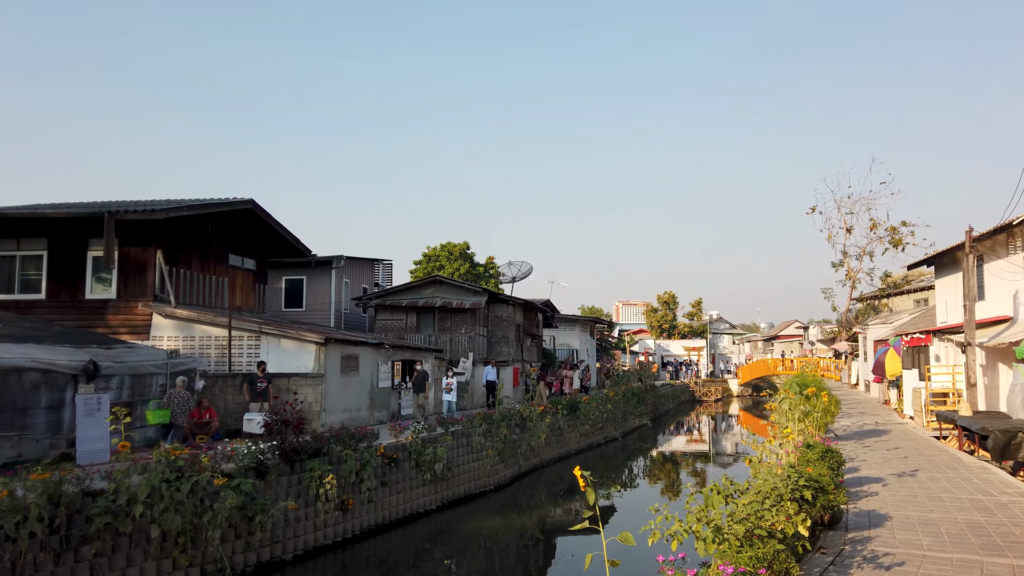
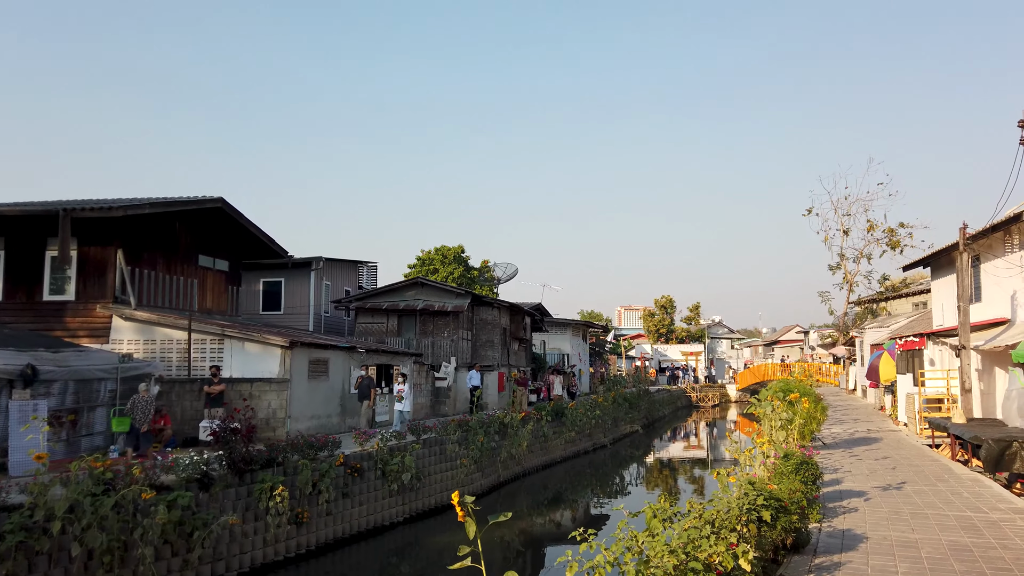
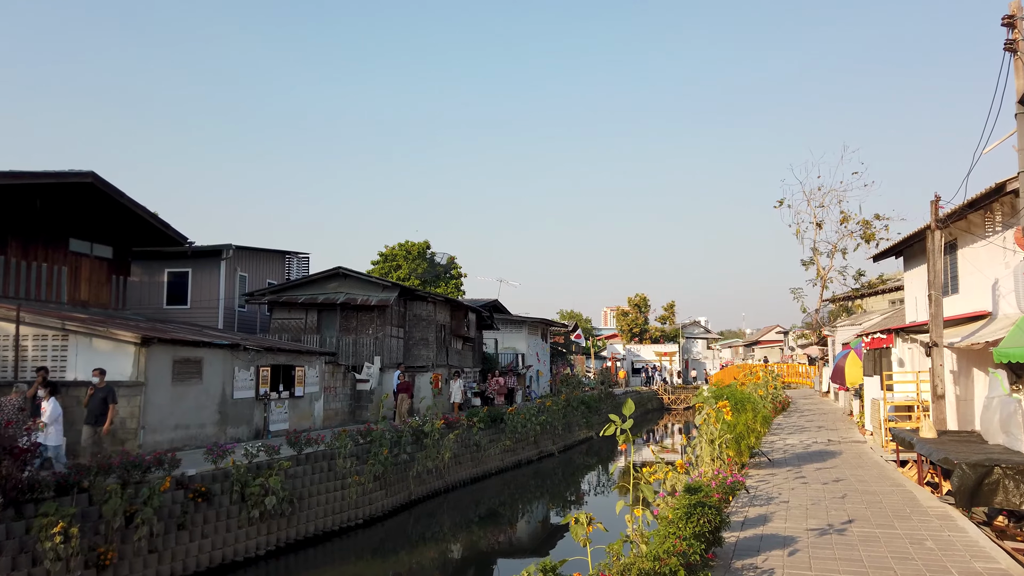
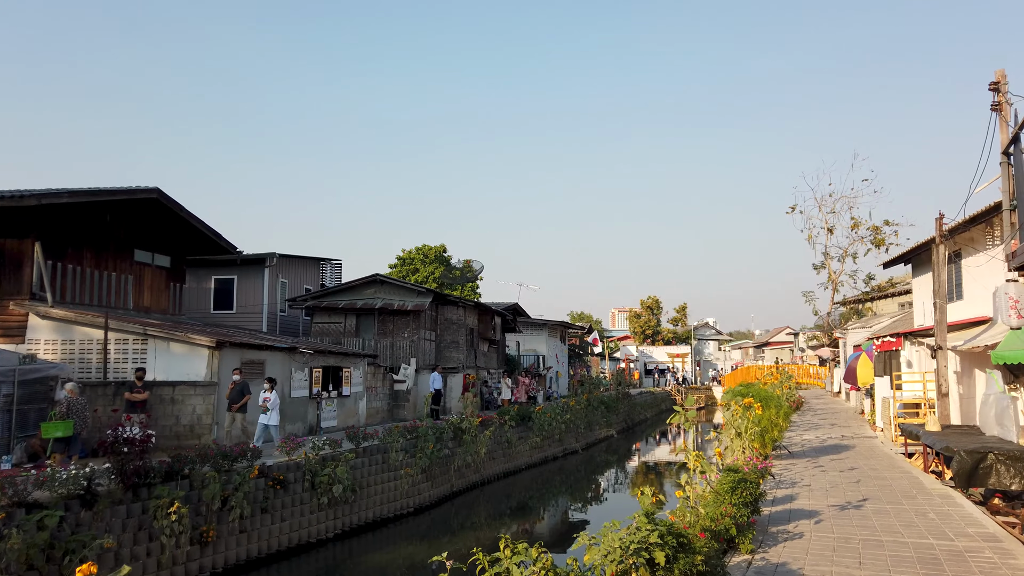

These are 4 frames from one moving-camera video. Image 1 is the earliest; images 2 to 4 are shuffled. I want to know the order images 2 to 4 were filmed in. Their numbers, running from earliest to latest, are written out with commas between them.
2, 4, 3
